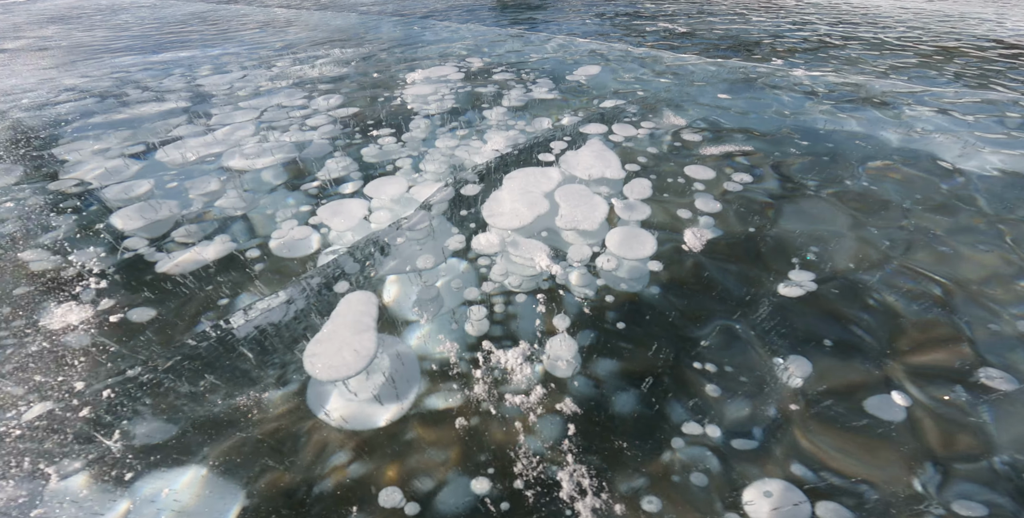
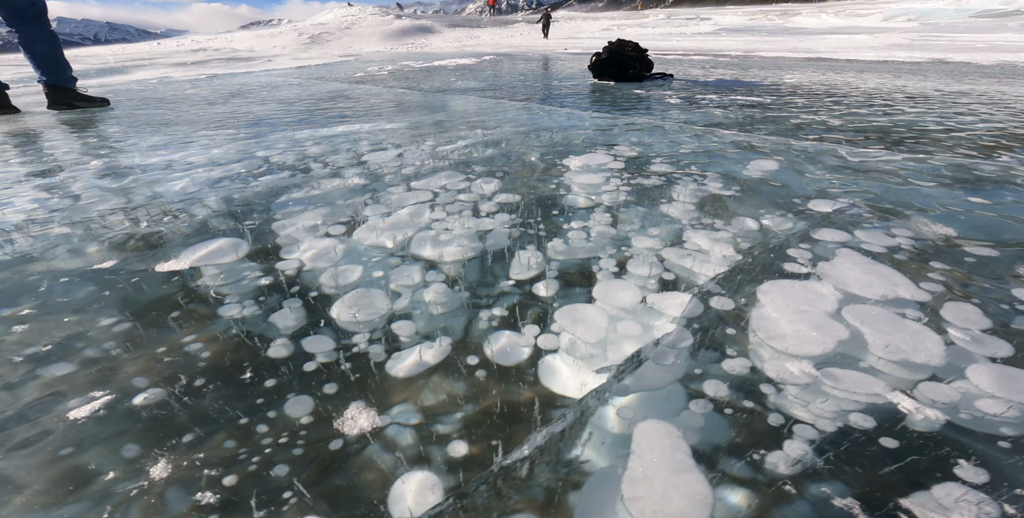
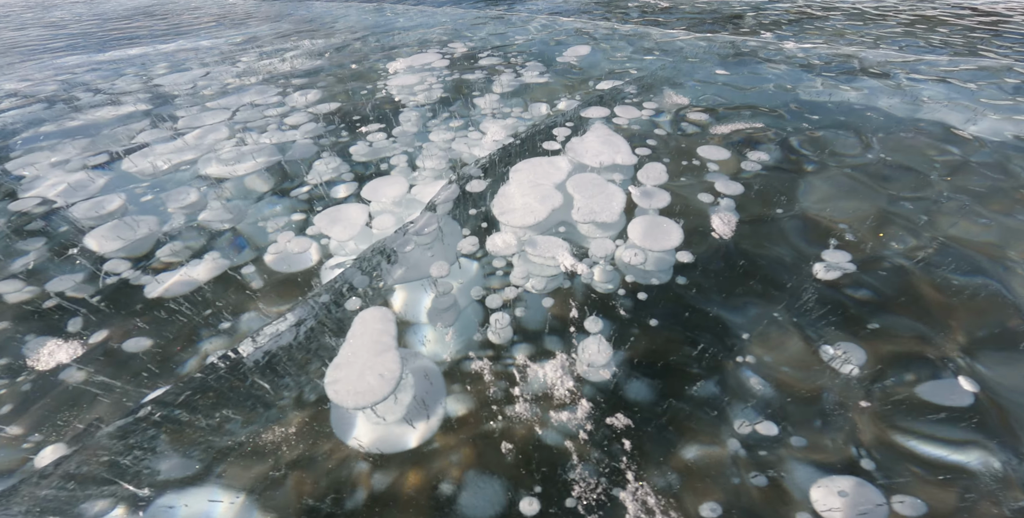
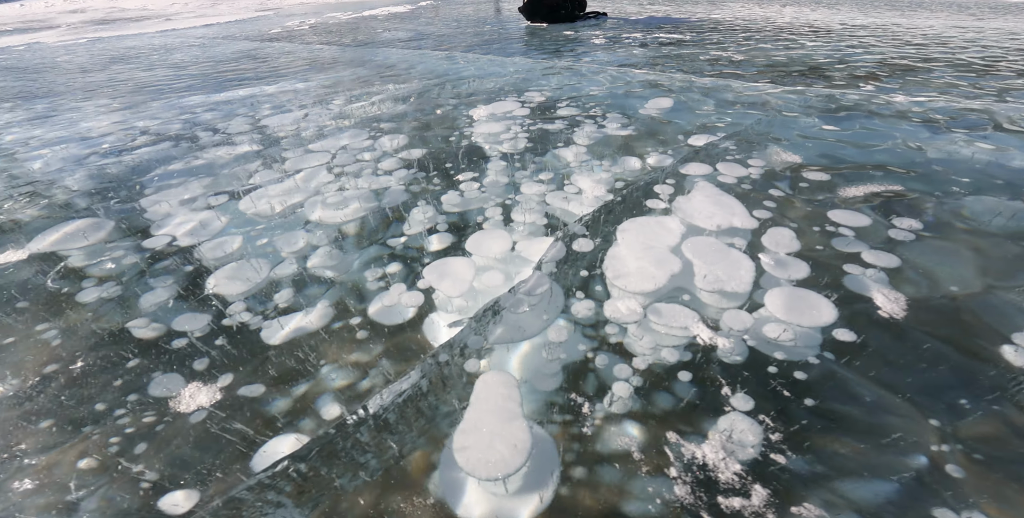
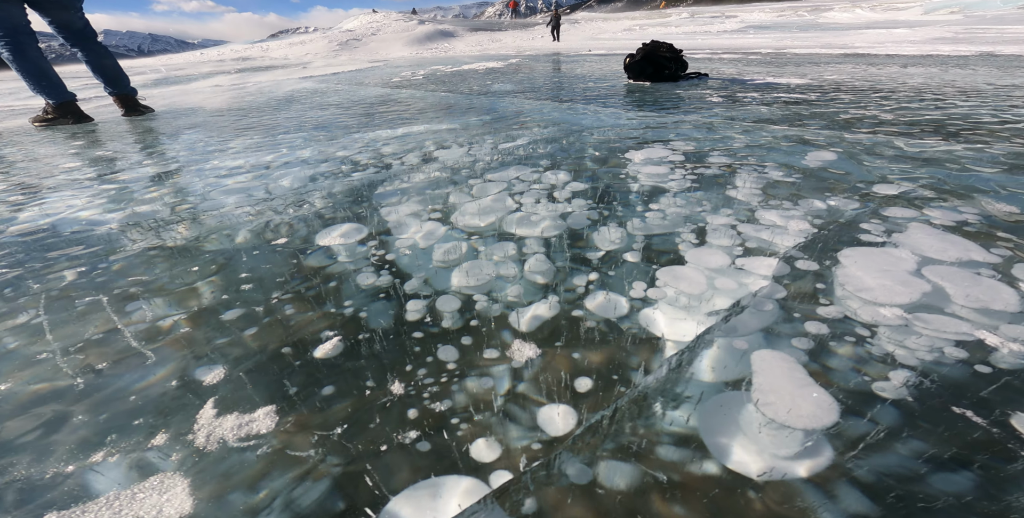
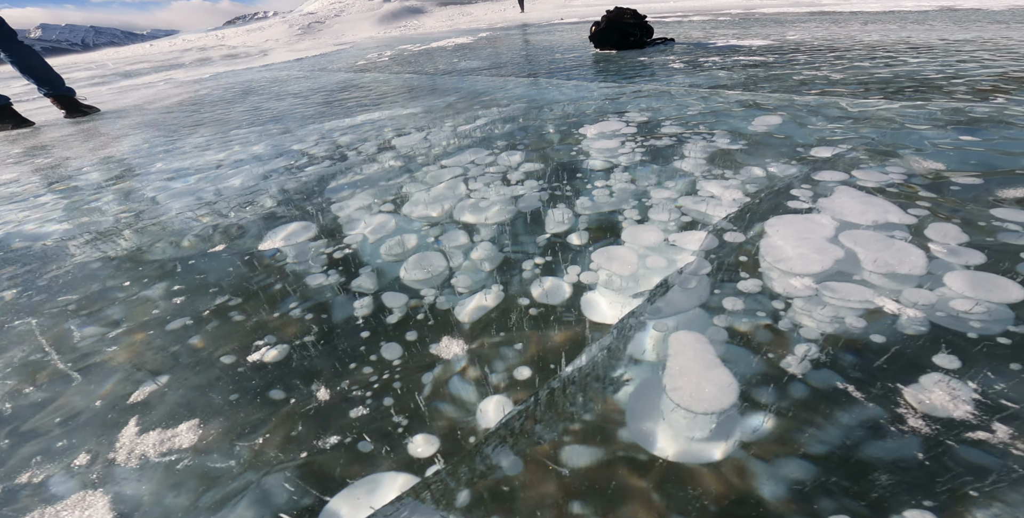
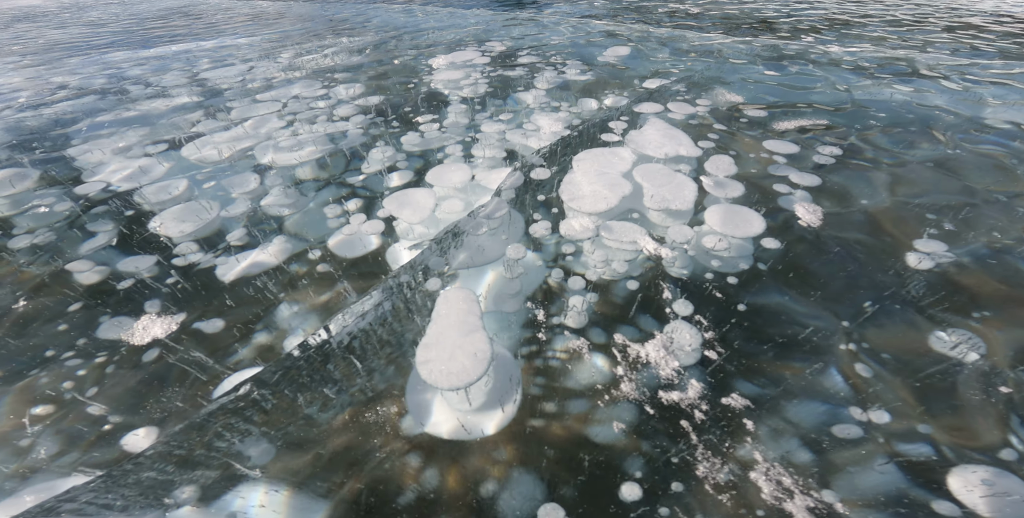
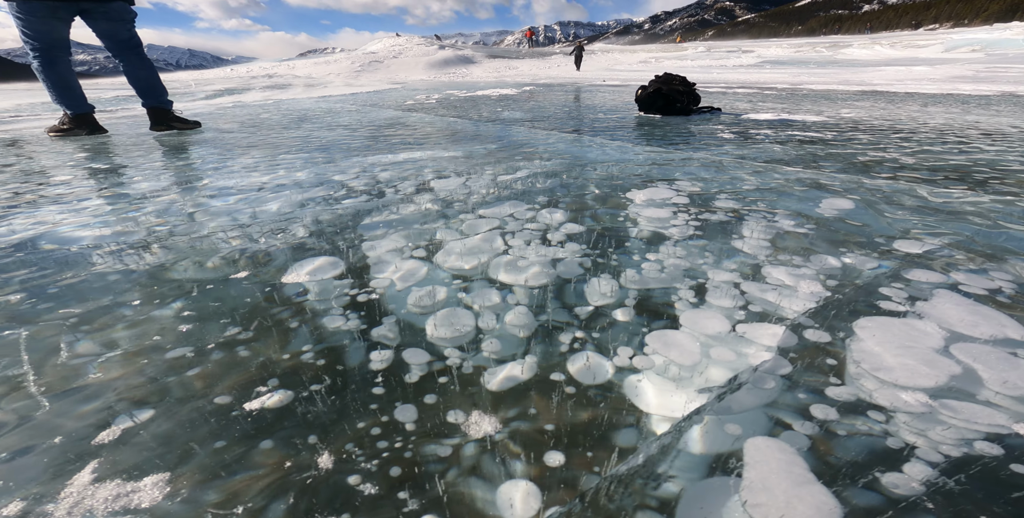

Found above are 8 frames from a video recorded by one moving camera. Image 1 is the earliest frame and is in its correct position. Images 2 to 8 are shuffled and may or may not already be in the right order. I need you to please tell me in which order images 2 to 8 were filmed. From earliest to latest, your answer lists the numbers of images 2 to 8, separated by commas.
7, 3, 4, 2, 8, 5, 6
